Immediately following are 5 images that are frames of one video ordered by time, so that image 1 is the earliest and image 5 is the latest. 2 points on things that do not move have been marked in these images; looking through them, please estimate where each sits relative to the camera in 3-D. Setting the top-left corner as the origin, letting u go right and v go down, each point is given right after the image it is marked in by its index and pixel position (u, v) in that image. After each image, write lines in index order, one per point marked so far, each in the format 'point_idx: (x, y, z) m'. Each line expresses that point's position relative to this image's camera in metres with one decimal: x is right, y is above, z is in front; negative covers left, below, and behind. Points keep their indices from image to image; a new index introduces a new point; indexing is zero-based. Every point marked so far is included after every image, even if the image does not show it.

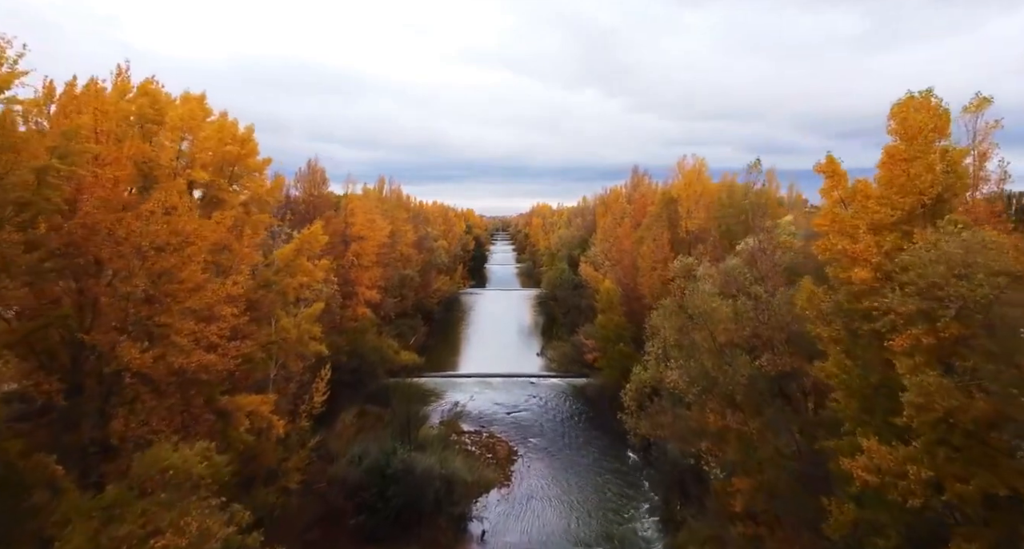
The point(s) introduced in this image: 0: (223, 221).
0: (-5.5, +1.0, +13.0) m
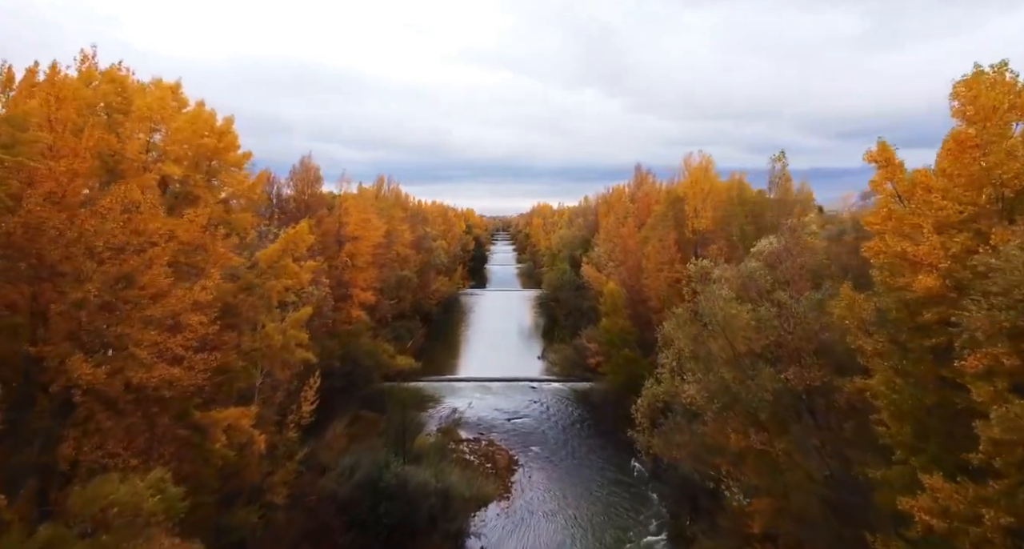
0: (-5.5, +0.9, +11.9) m
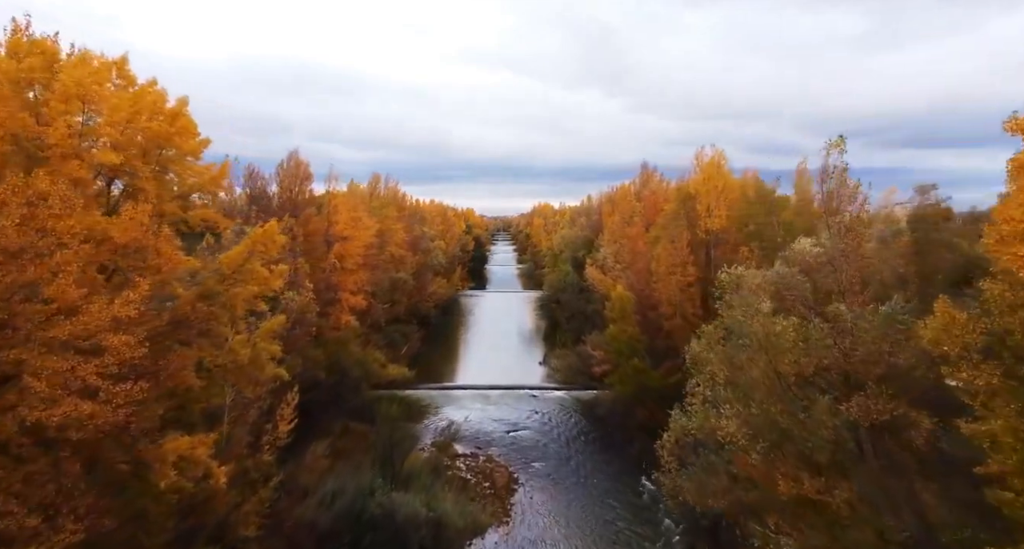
0: (-5.5, +0.8, +10.0) m
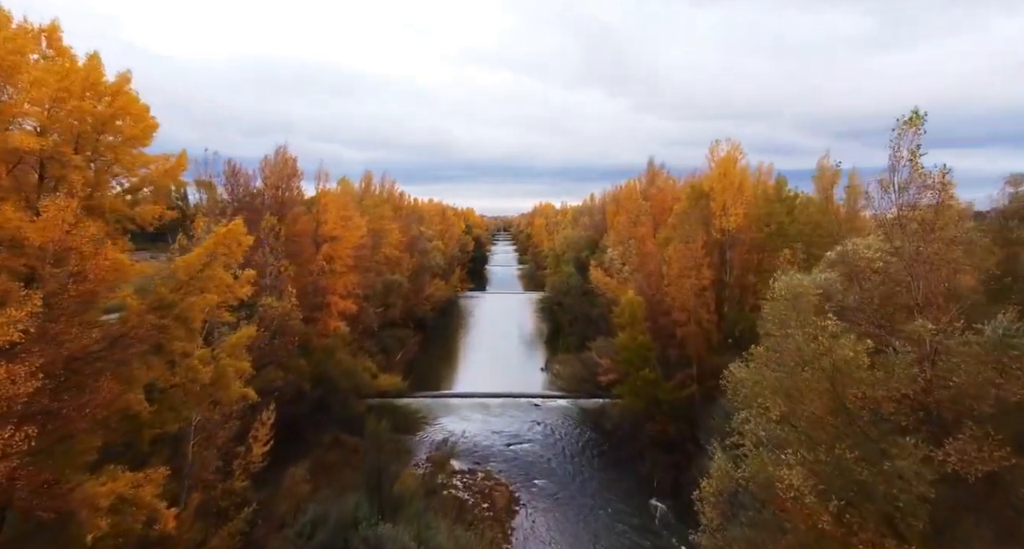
0: (-5.5, +0.7, +8.2) m
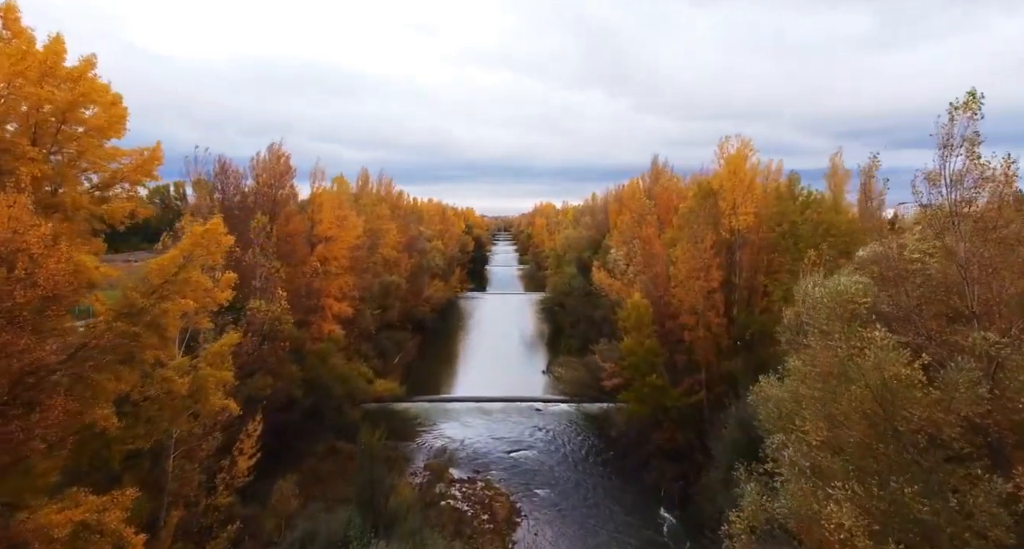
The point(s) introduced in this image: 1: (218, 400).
0: (-5.5, +0.7, +7.3) m
1: (-5.0, -2.1, +11.7) m
